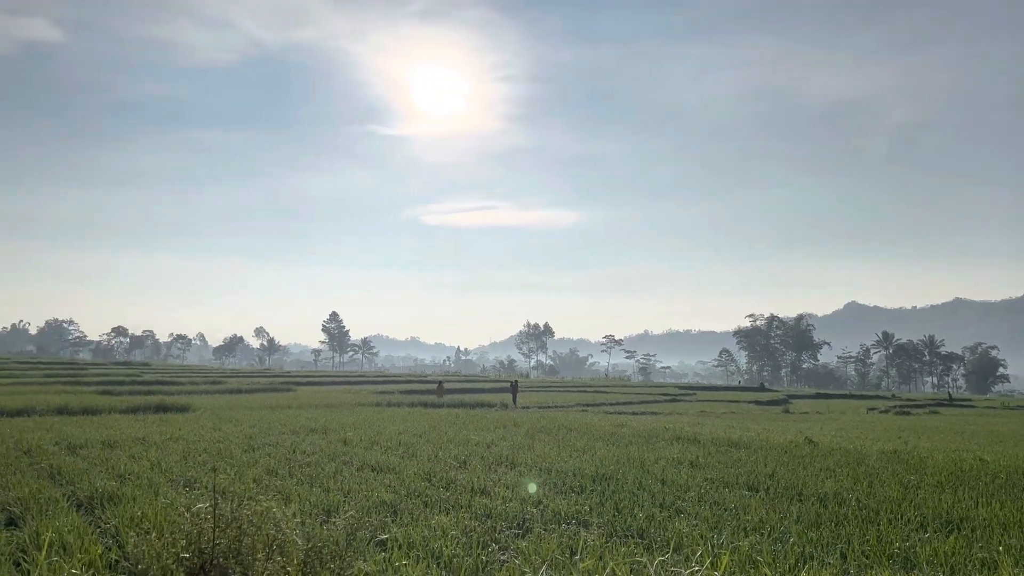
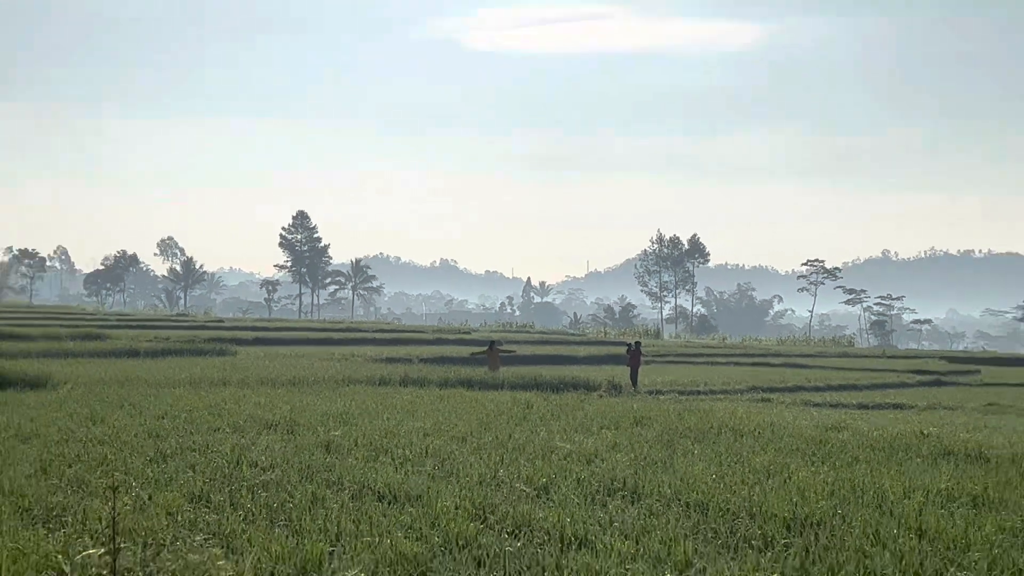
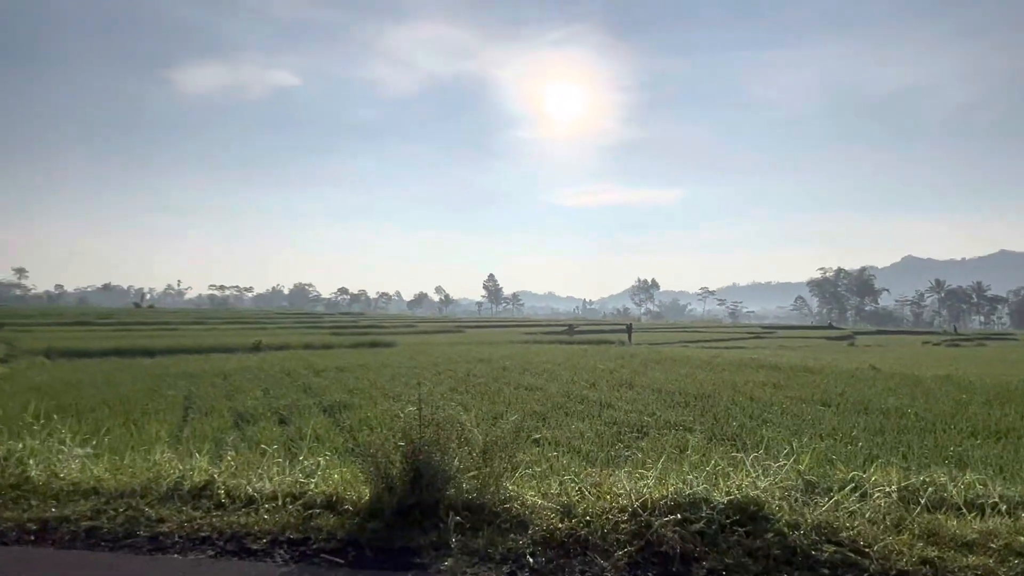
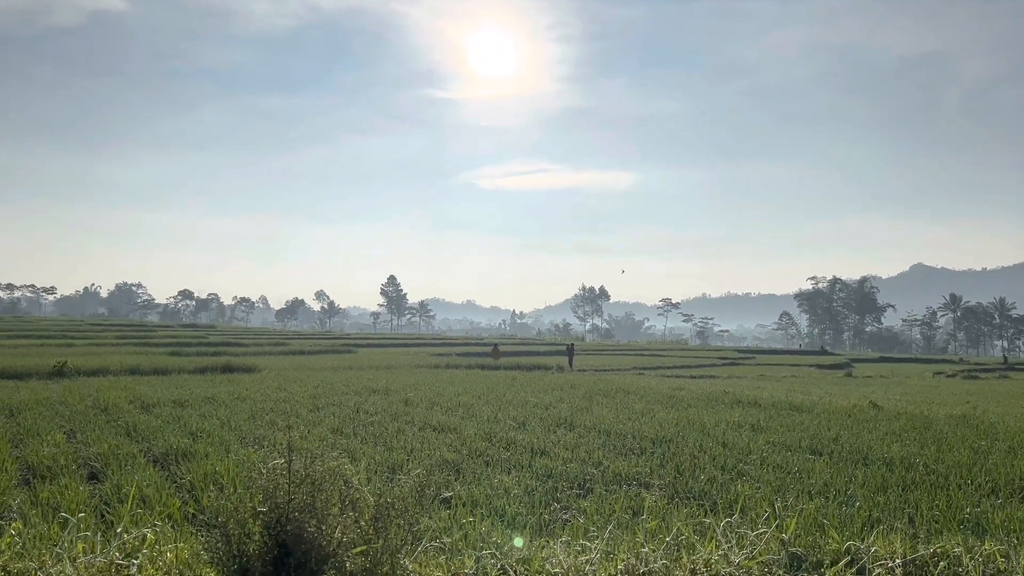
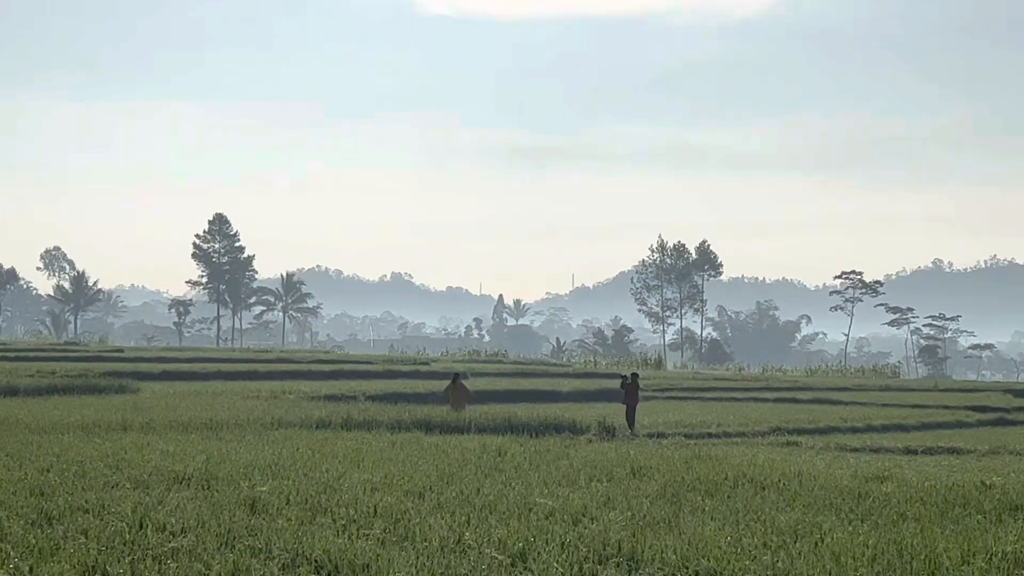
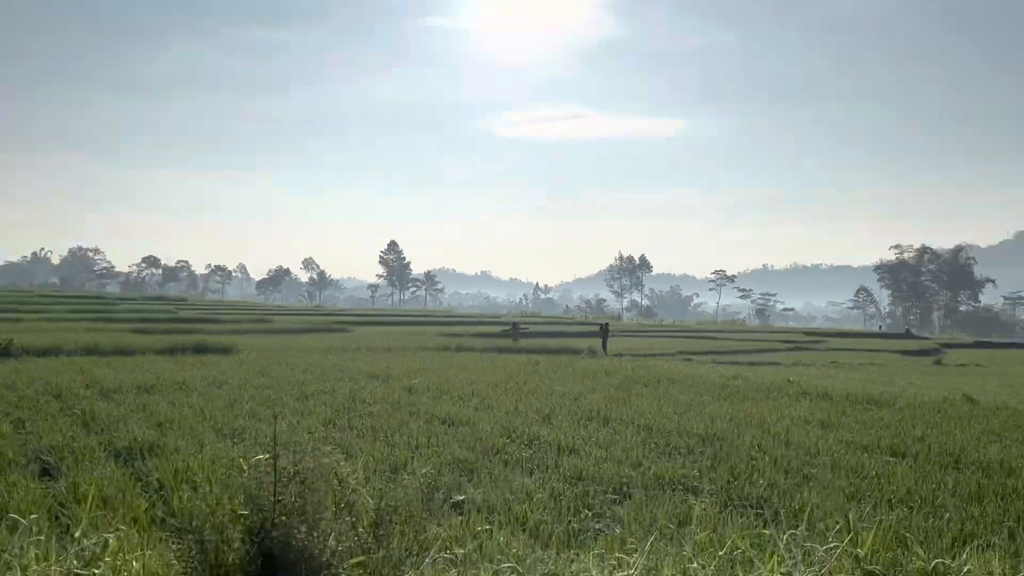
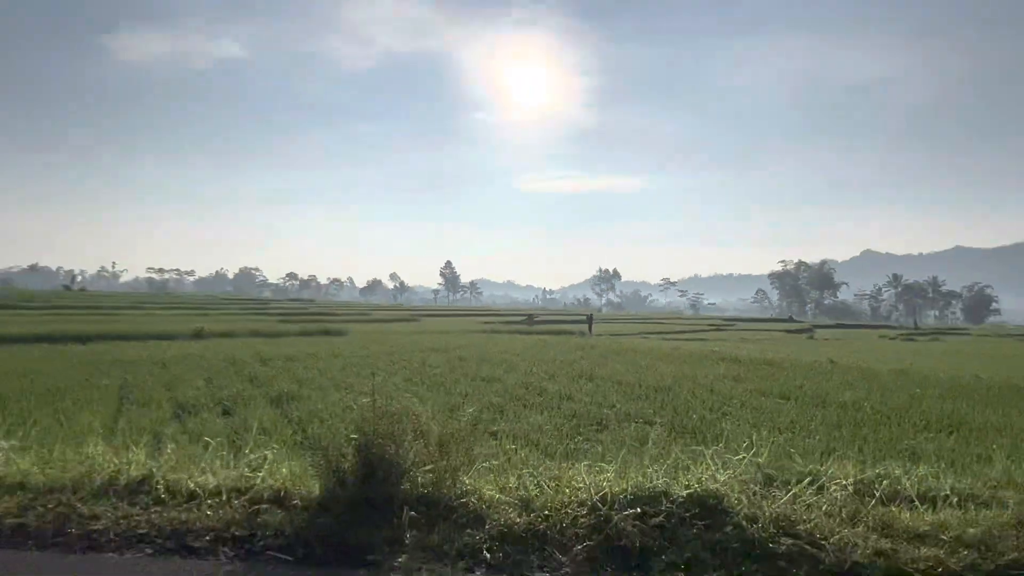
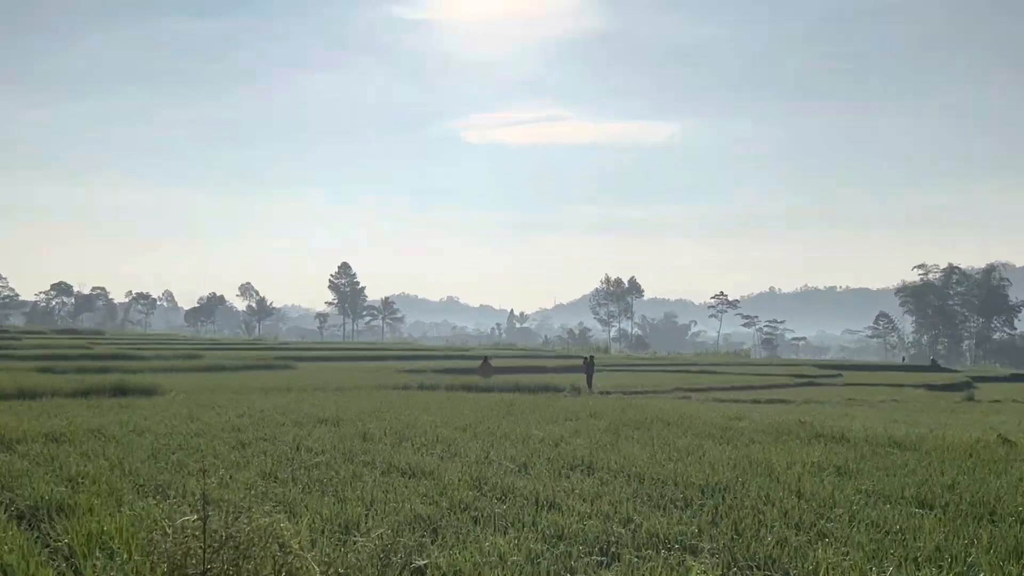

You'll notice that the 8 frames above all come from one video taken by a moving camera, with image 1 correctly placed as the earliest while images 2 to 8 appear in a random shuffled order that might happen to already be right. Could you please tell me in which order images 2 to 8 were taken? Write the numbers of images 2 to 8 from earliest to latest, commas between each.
4, 8, 5, 2, 6, 7, 3
